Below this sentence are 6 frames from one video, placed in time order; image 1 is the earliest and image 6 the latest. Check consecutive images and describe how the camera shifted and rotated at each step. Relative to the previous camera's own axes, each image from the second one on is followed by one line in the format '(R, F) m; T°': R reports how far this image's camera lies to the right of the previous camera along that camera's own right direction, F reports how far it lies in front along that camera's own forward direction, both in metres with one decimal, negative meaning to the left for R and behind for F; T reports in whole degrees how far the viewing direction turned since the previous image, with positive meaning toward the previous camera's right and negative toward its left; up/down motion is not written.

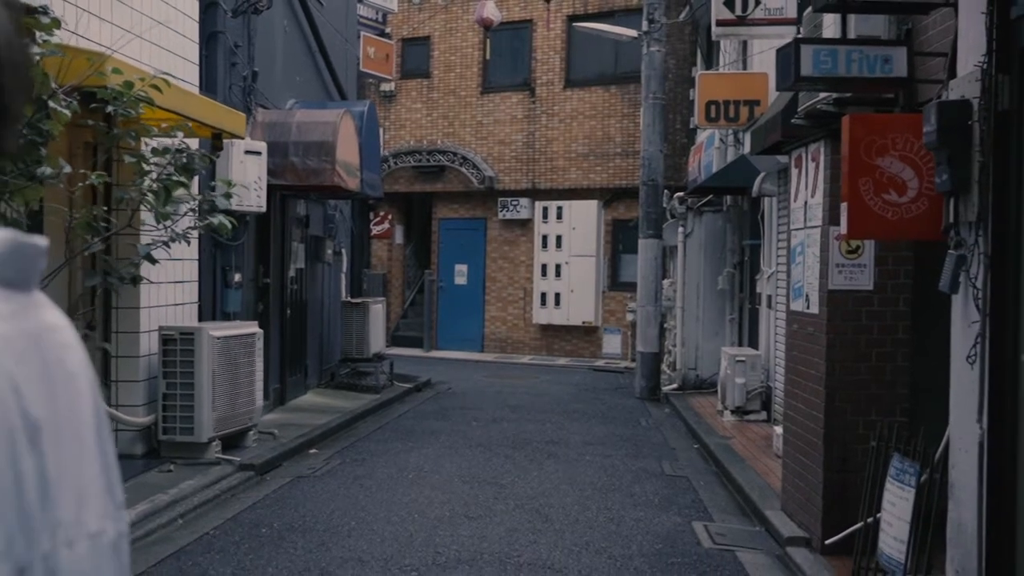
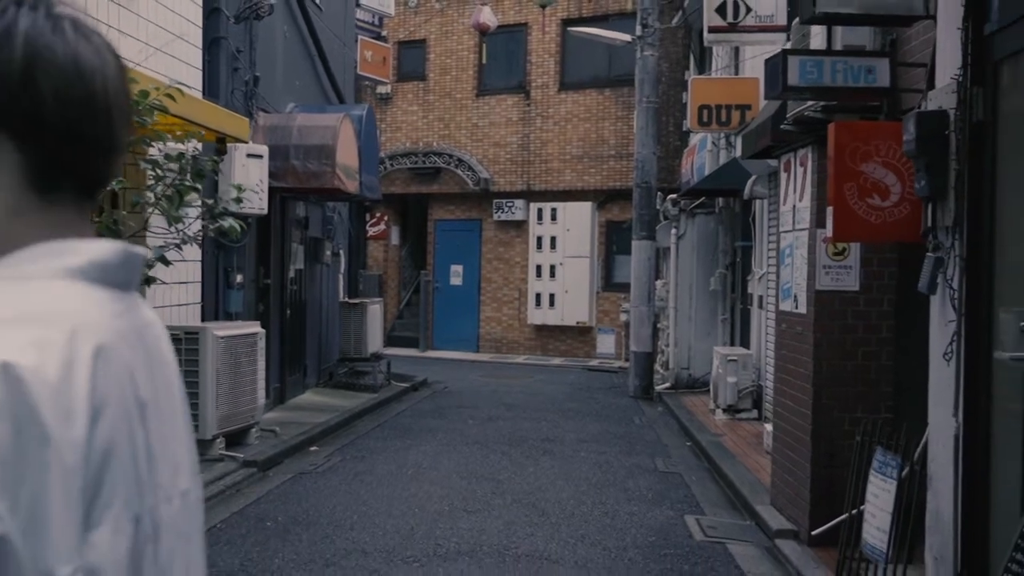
(0.0, -0.2) m; 0°
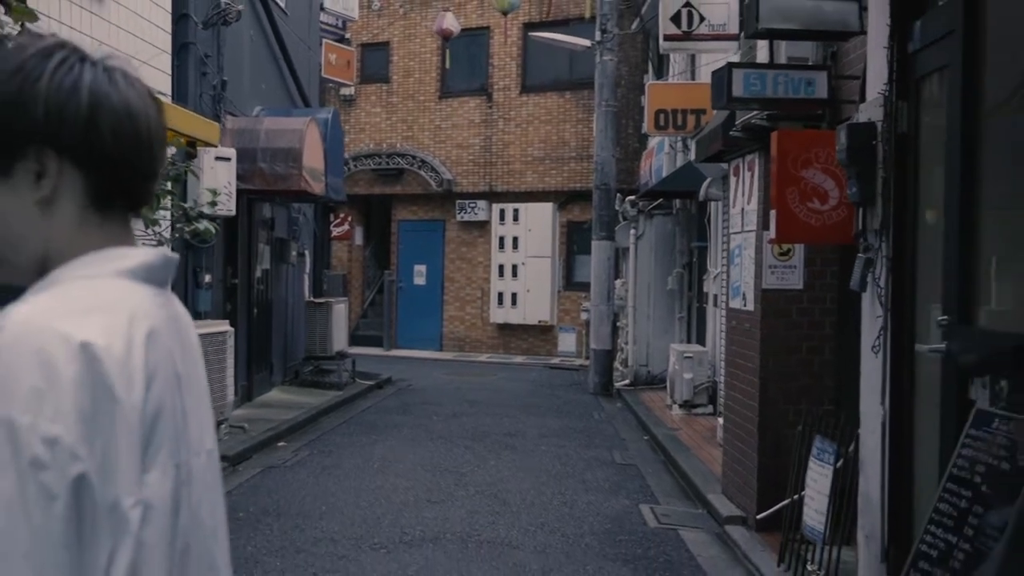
(0.0, -0.3) m; +2°
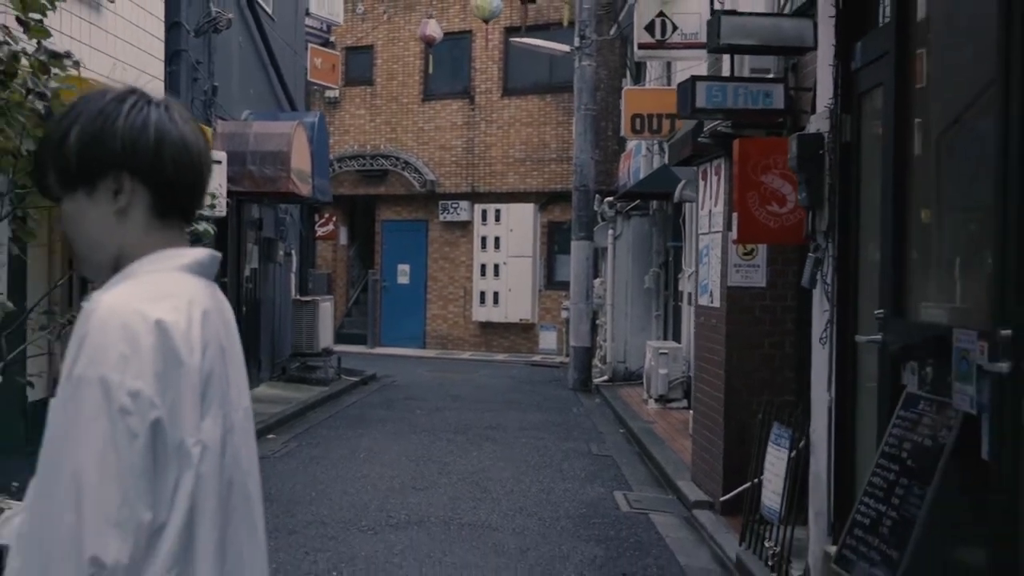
(0.0, -0.4) m; +1°
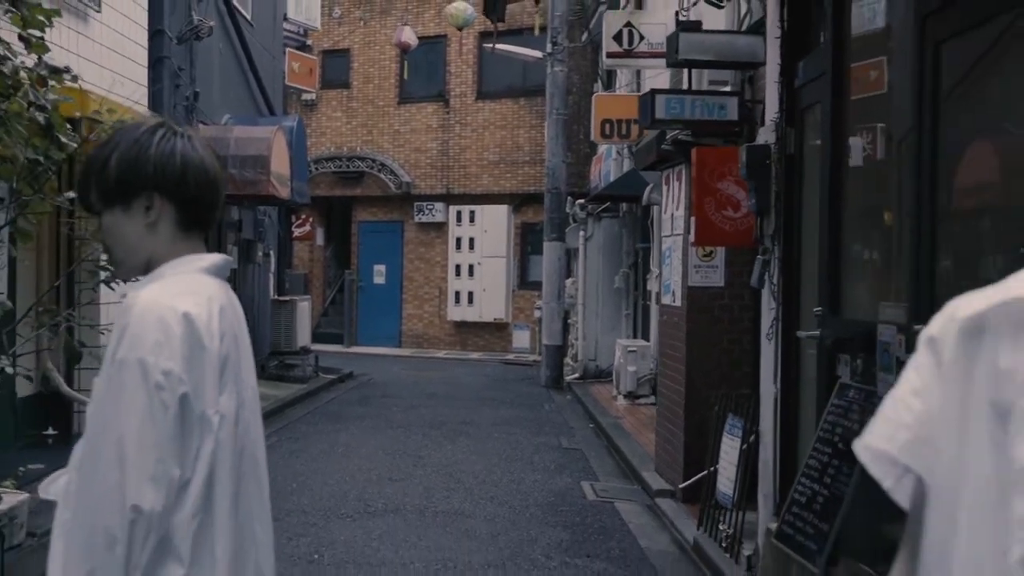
(0.0, -0.4) m; +1°
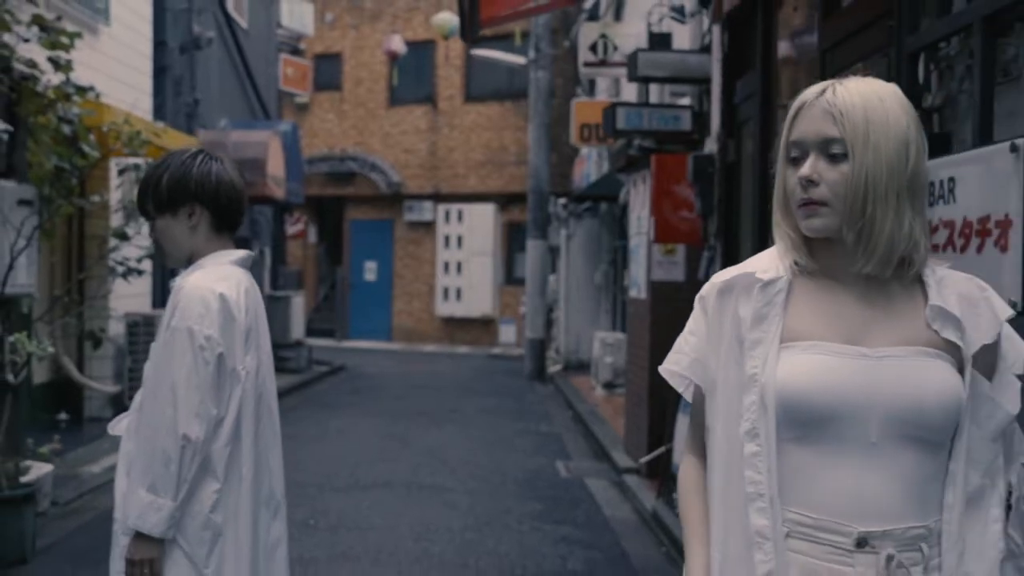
(+0.1, -0.7) m; 0°
